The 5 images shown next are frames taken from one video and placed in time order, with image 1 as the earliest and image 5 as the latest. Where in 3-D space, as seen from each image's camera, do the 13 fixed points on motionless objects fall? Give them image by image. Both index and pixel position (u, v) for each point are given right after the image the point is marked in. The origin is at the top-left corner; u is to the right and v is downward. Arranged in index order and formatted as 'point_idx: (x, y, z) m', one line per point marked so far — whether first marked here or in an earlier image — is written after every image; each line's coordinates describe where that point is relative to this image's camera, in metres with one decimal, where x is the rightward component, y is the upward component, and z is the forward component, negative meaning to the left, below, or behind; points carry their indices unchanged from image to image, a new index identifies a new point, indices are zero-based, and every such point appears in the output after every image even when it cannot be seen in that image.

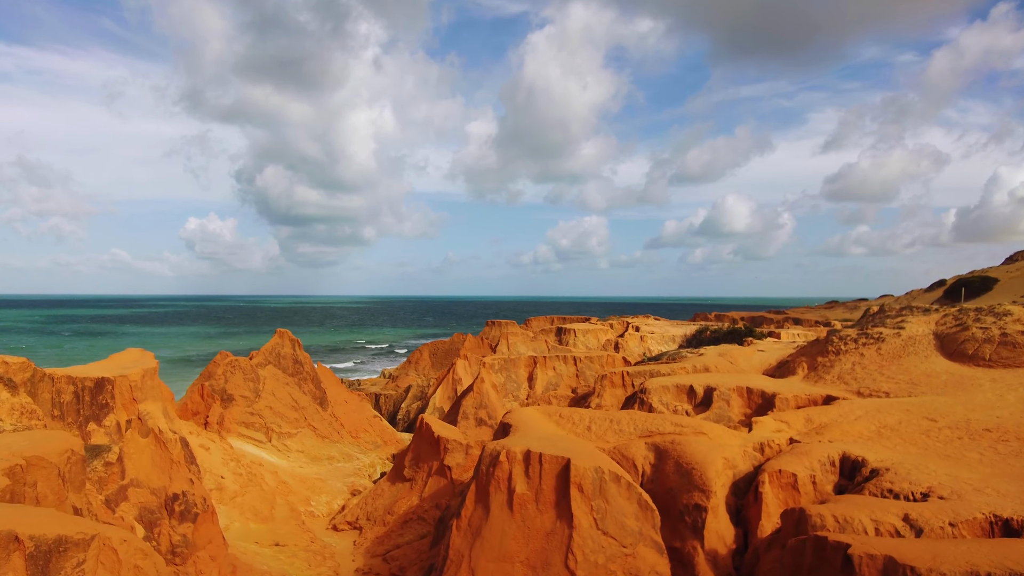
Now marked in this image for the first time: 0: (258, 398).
0: (-8.3, -3.6, +18.8) m
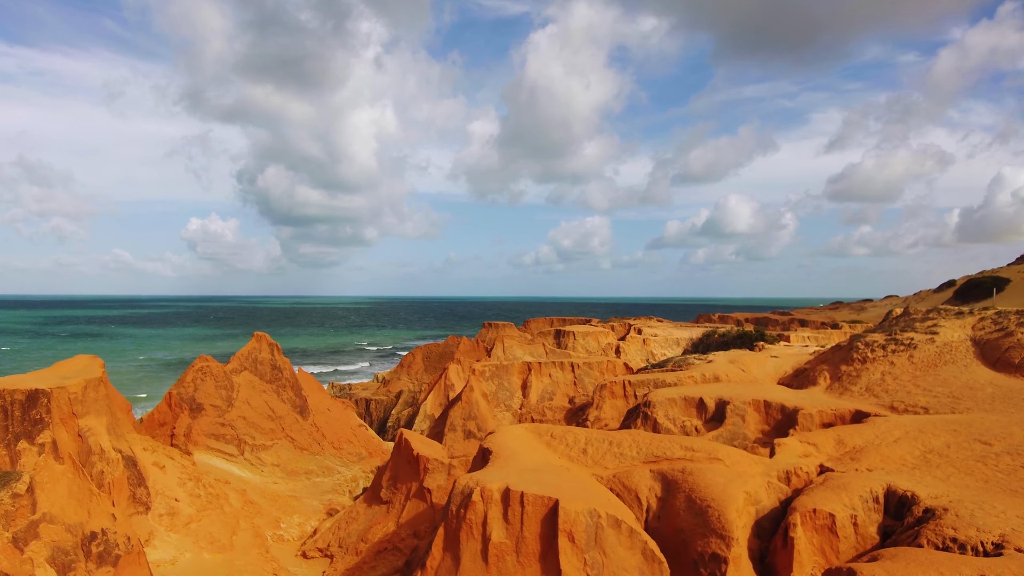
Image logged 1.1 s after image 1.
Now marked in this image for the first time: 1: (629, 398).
0: (-8.5, -3.6, +17.4) m
1: (+2.7, -2.6, +13.4) m
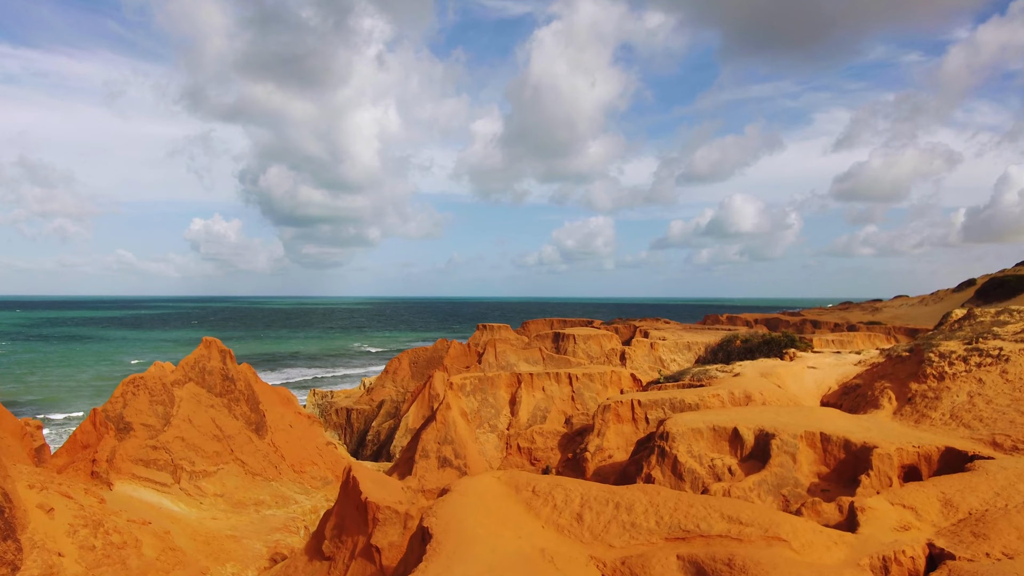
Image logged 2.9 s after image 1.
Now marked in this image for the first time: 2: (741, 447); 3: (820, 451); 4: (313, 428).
0: (-8.8, -3.6, +14.8) m
1: (+2.4, -2.5, +10.8) m
2: (+3.4, -2.3, +8.5) m
3: (+4.4, -2.3, +8.2) m
4: (-6.3, -4.5, +18.3) m
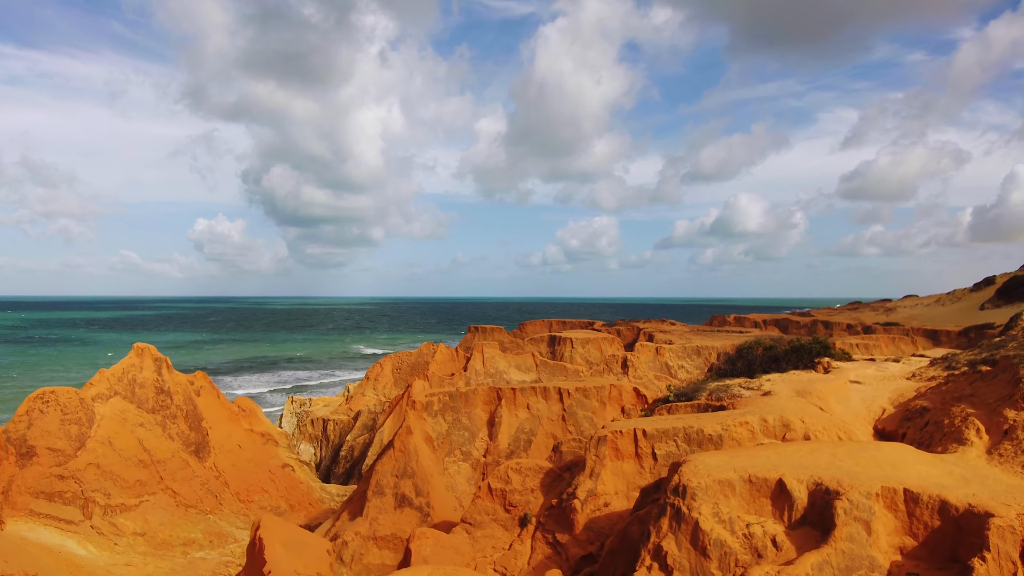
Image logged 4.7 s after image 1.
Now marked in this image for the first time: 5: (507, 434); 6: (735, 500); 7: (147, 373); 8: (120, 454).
0: (-9.3, -3.5, +12.4) m
1: (+1.9, -2.5, +8.3) m
2: (+2.9, -2.3, +6.0) m
3: (+3.9, -2.3, +5.7) m
4: (-6.8, -4.4, +15.9) m
5: (-0.1, -3.0, +11.7) m
6: (+2.4, -2.2, +6.1) m
7: (-9.1, -2.1, +14.3) m
8: (-8.7, -3.7, +12.8) m
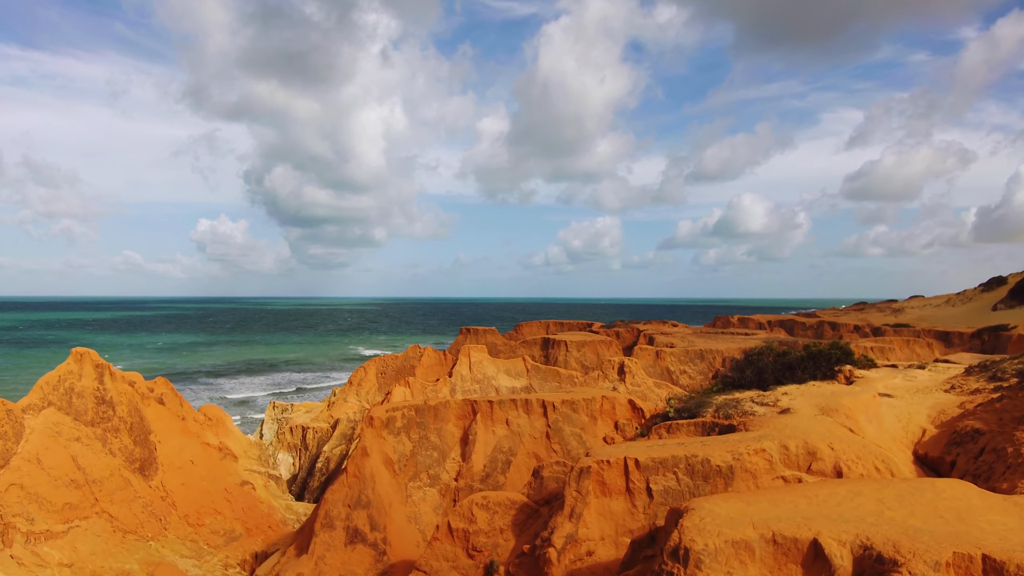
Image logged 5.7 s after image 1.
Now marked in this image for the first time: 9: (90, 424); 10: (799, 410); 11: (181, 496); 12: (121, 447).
0: (-9.7, -3.5, +10.9) m
1: (+1.5, -2.4, +6.8) m
2: (+2.4, -2.2, +4.5) m
3: (+3.4, -2.2, +4.2) m
4: (-7.2, -4.4, +14.4) m
5: (-0.5, -2.9, +10.2) m
6: (+1.9, -2.2, +4.6) m
7: (-9.5, -2.1, +12.9) m
8: (-9.1, -3.6, +11.4) m
9: (-9.2, -2.9, +12.6) m
10: (+4.2, -1.8, +8.4) m
11: (-7.4, -4.7, +13.0) m
12: (-8.6, -3.5, +12.7) m
